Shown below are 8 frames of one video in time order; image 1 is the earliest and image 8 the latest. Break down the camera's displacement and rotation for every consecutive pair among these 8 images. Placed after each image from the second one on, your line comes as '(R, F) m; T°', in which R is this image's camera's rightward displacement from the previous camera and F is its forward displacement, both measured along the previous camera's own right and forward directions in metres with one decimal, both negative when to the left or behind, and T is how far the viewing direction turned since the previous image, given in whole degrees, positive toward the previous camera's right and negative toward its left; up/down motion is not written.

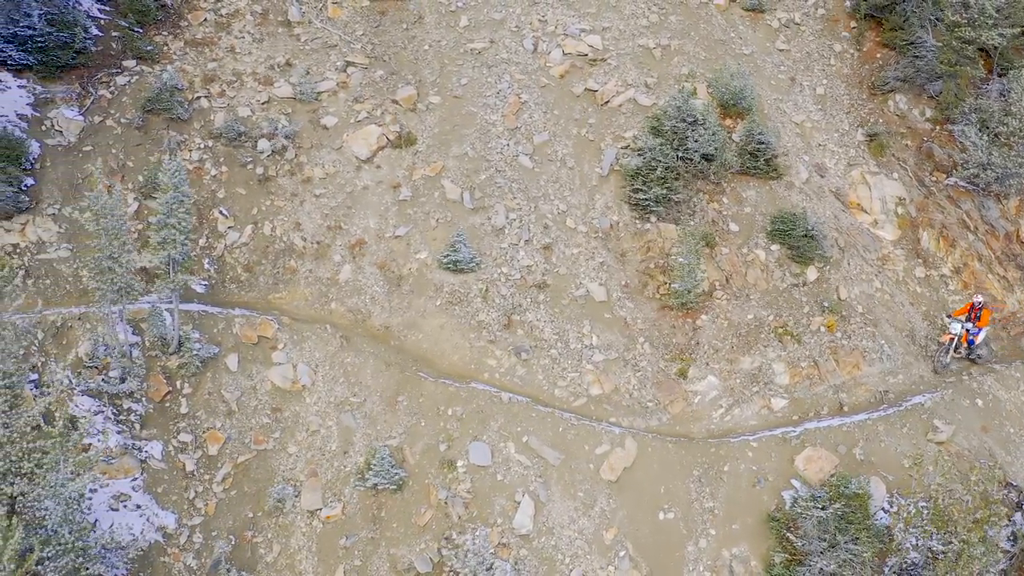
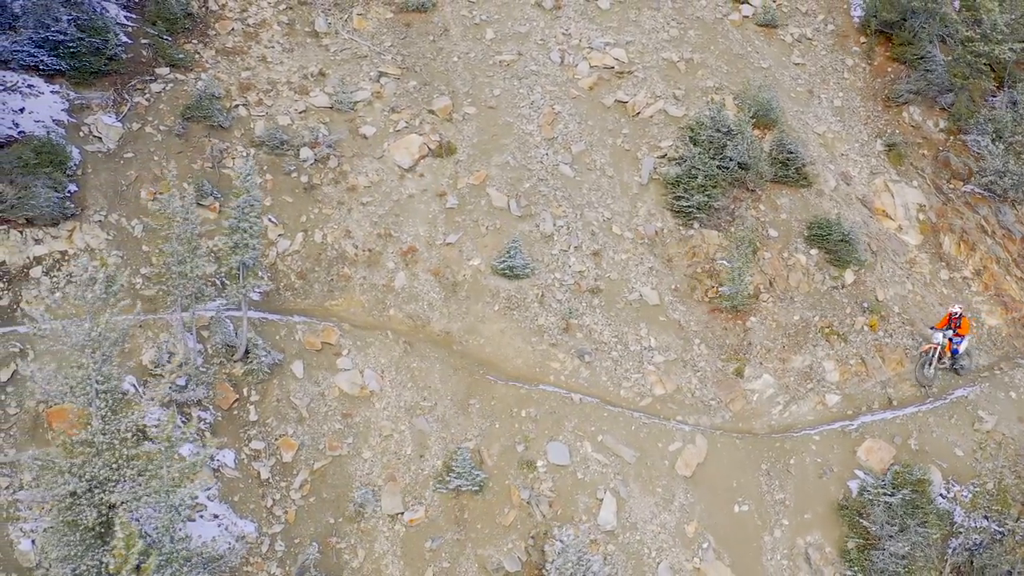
(-1.6, -0.2) m; +5°
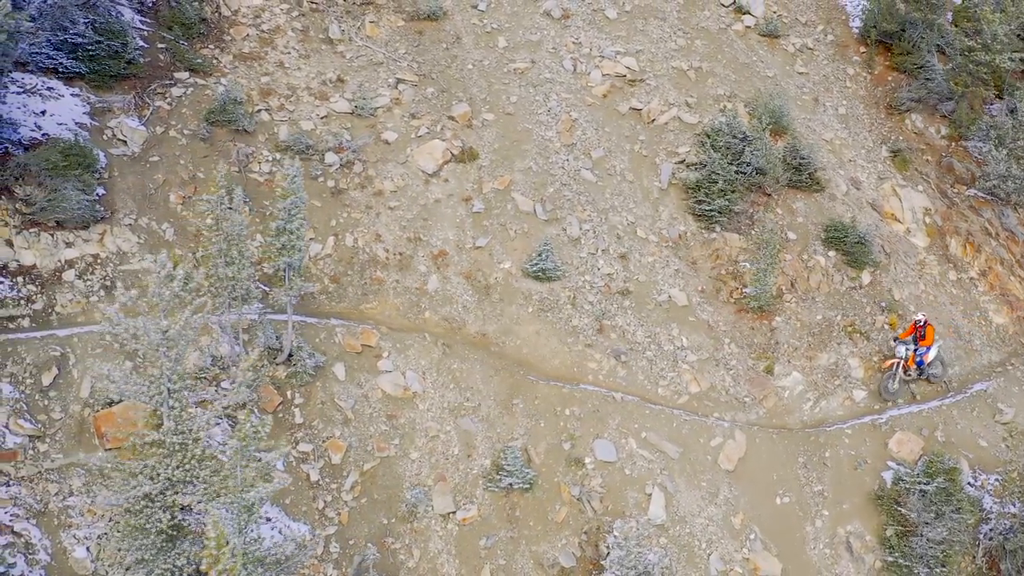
(-1.1, -0.1) m; +3°
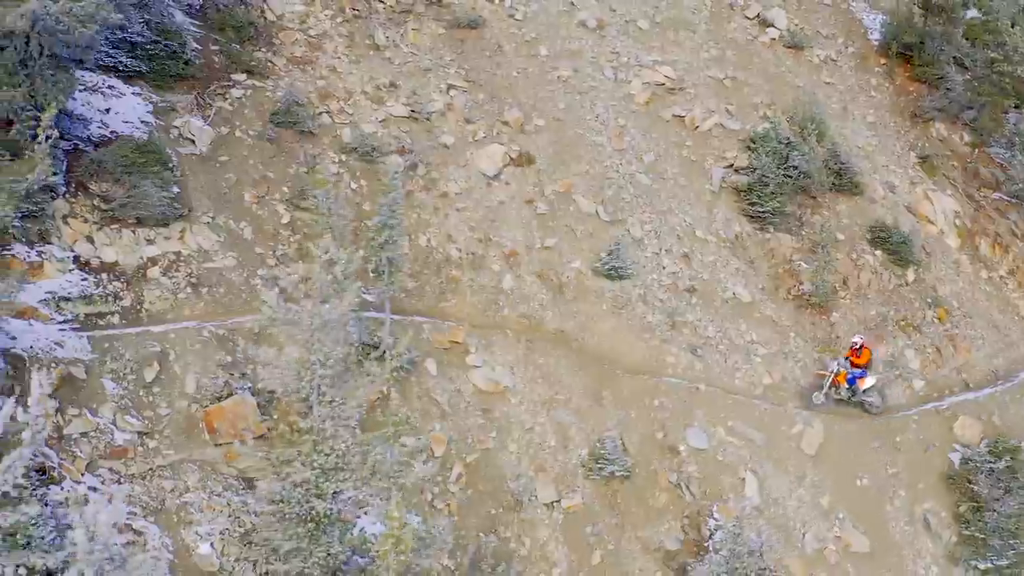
(-1.9, -0.2) m; +5°
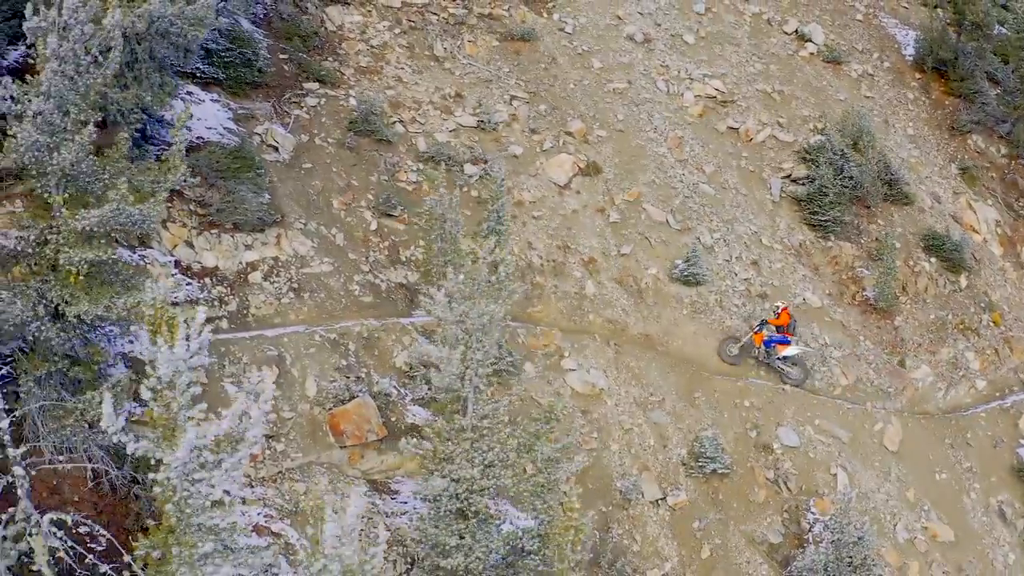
(-1.7, -0.2) m; +3°
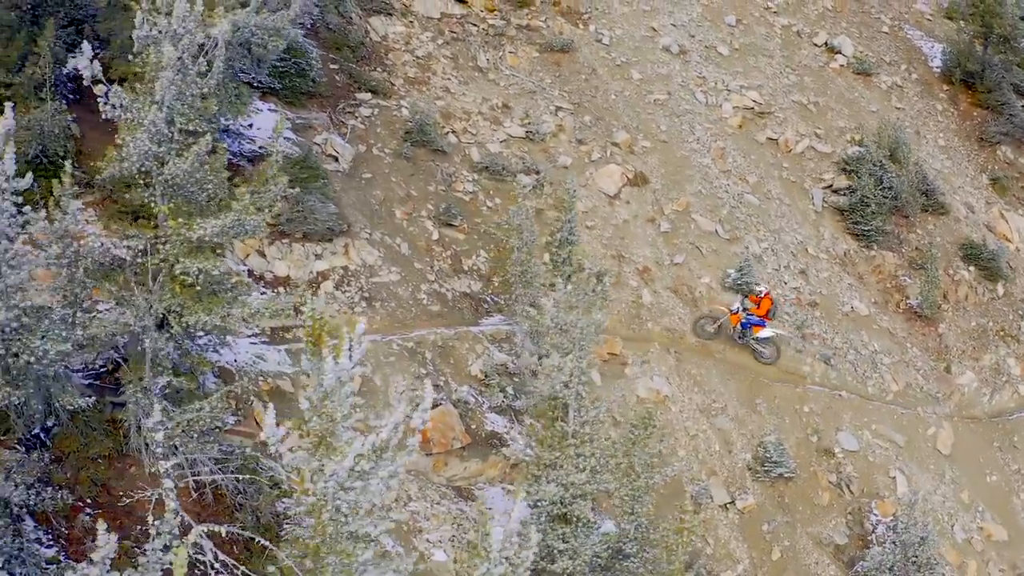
(-1.1, -0.2) m; +2°
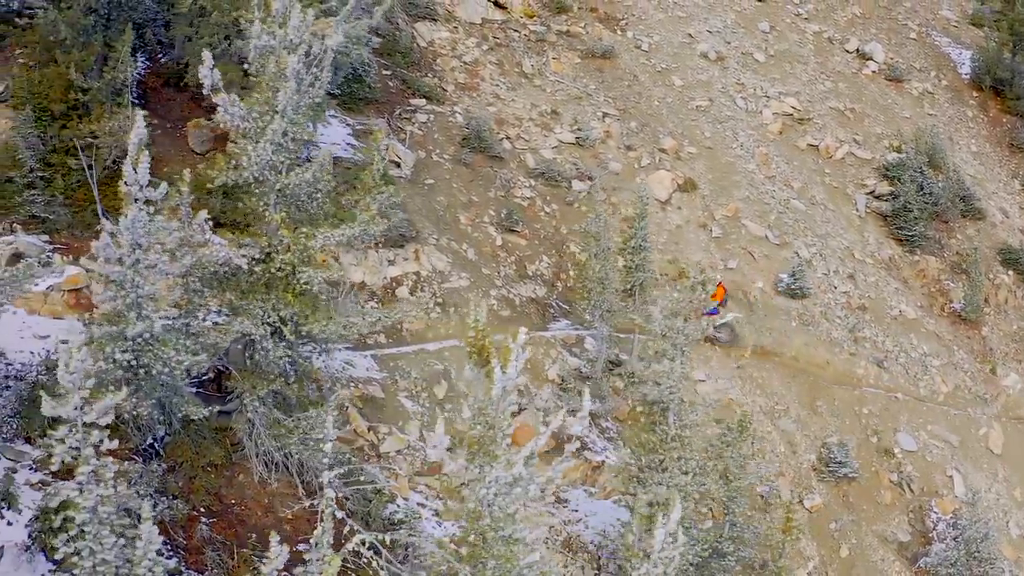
(-1.1, -0.2) m; +2°
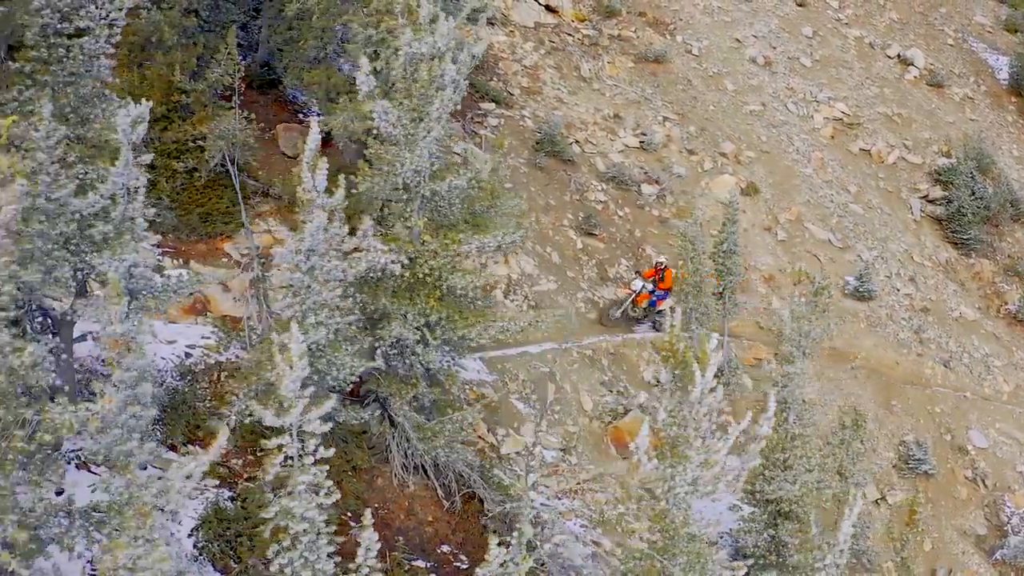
(-1.5, -0.2) m; +2°
